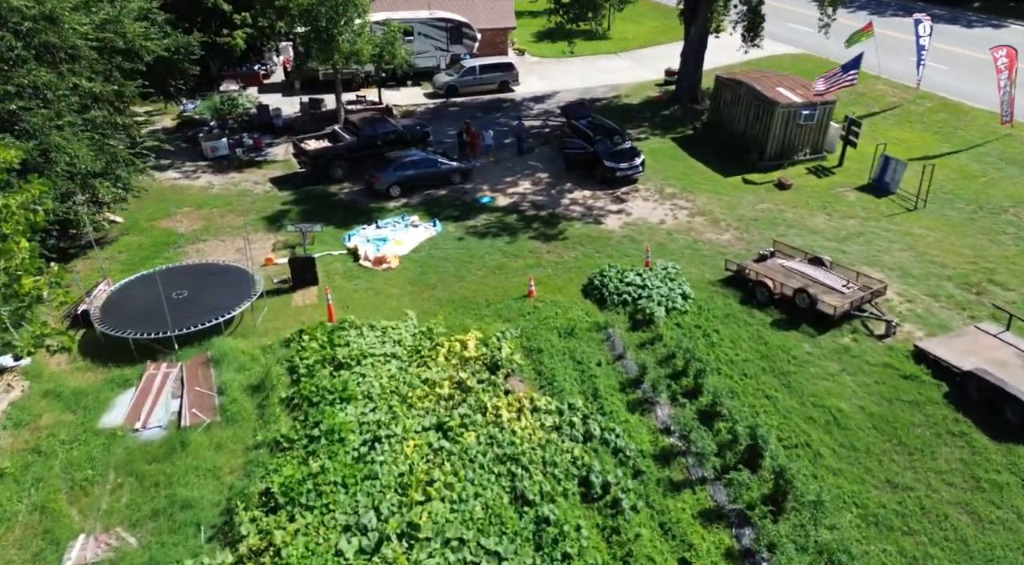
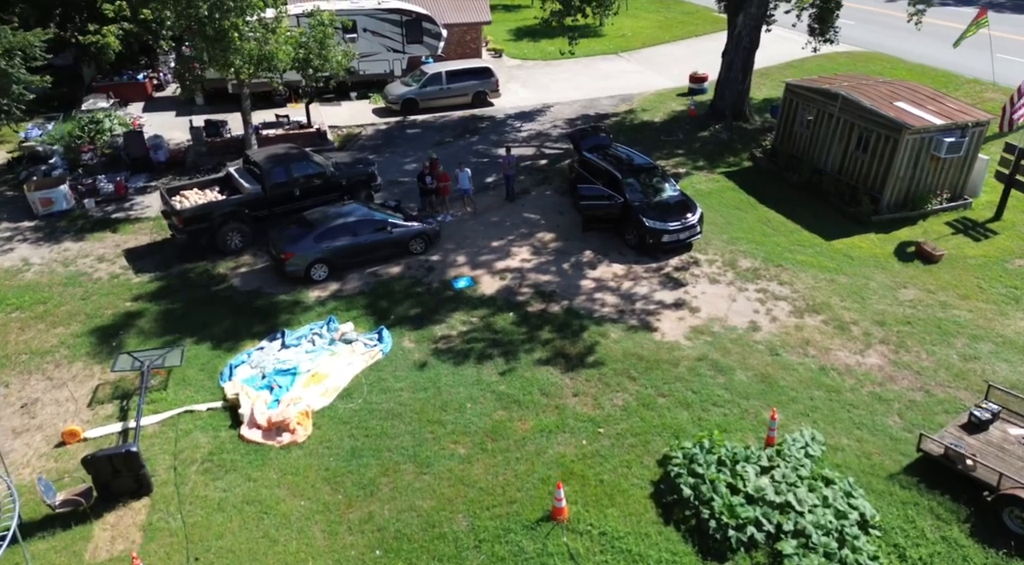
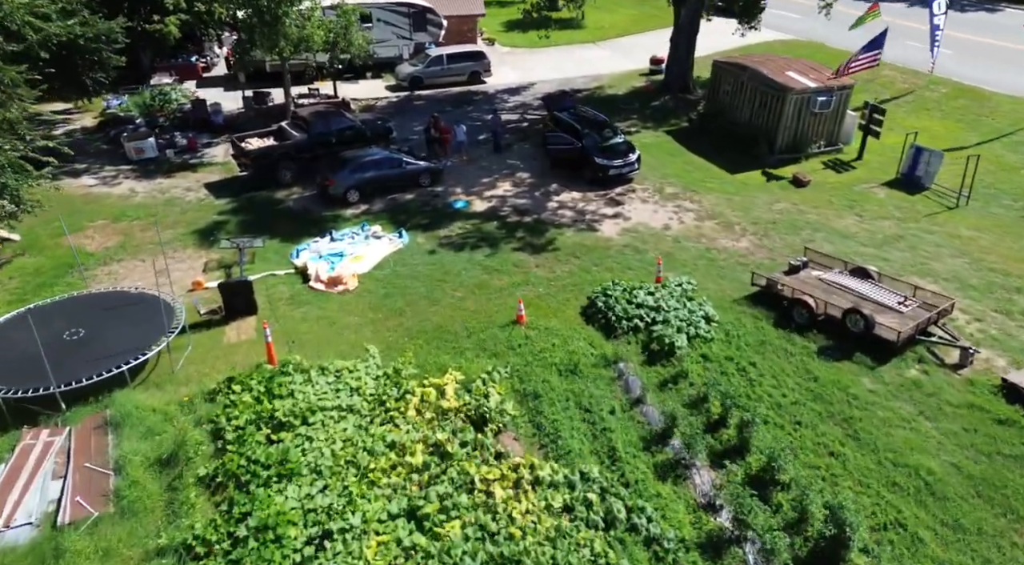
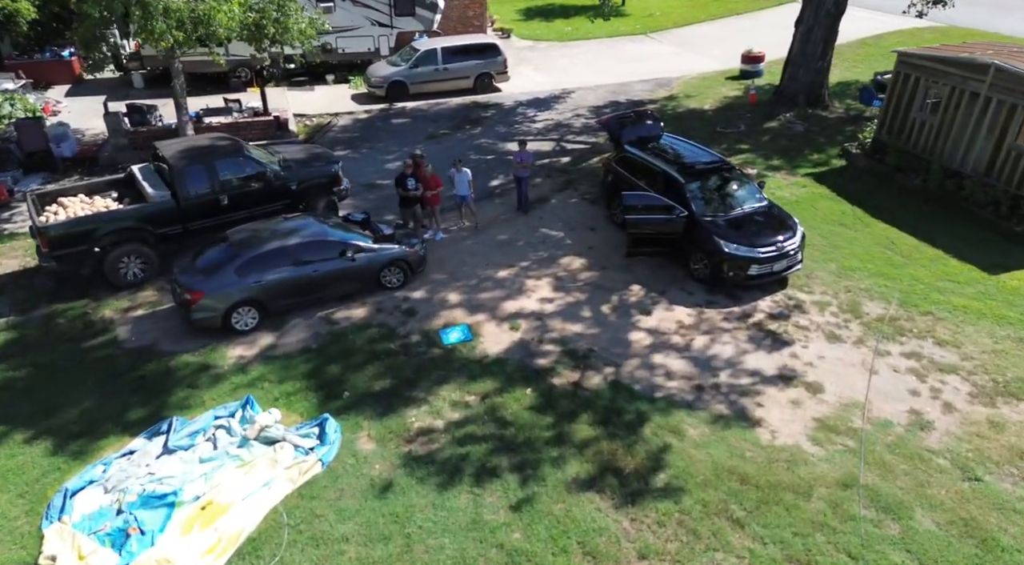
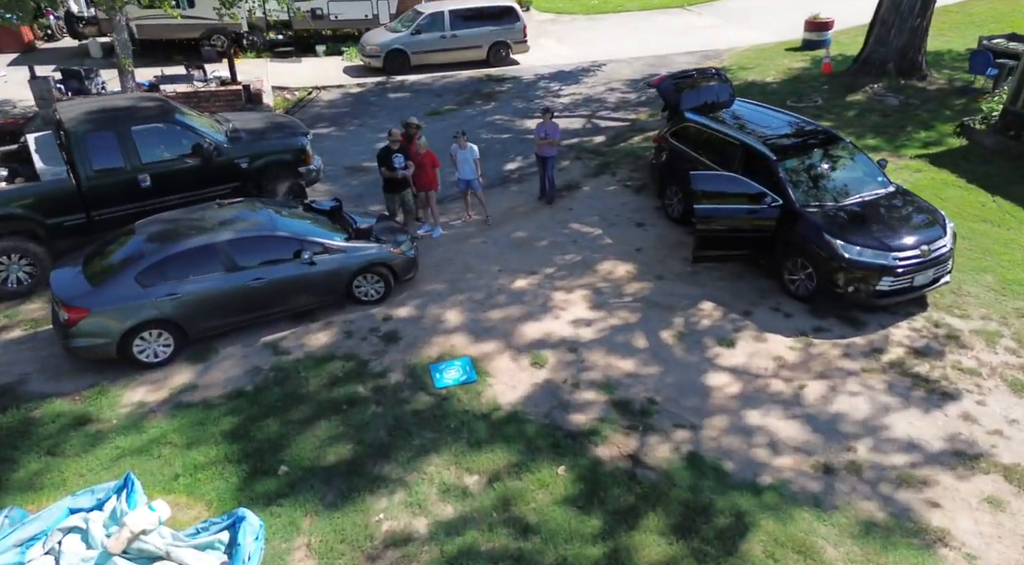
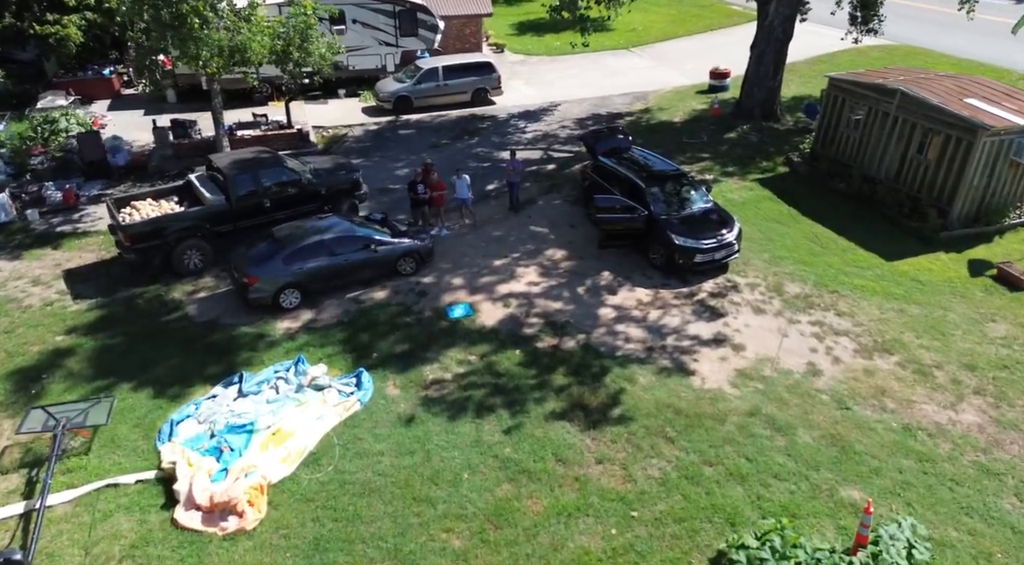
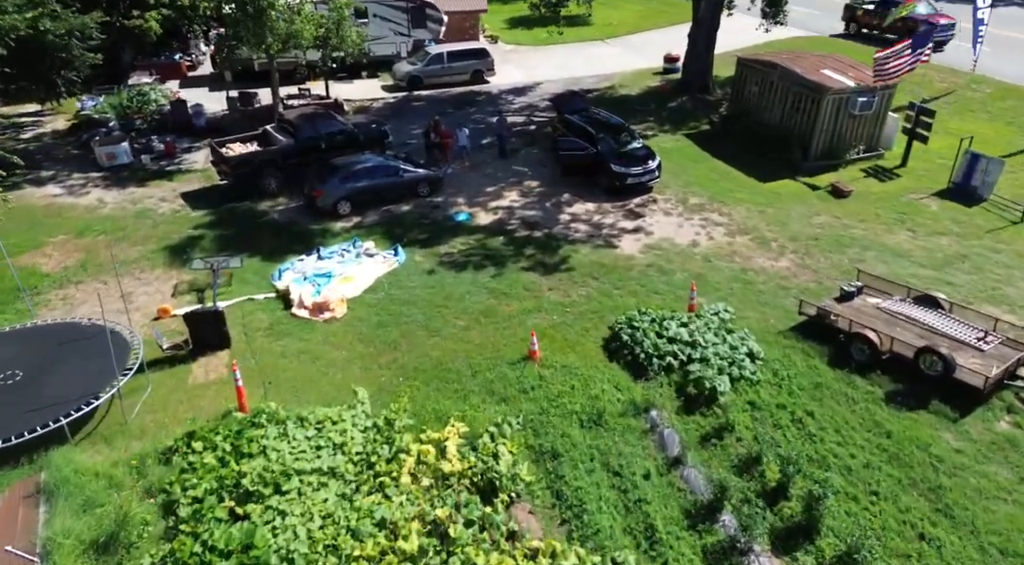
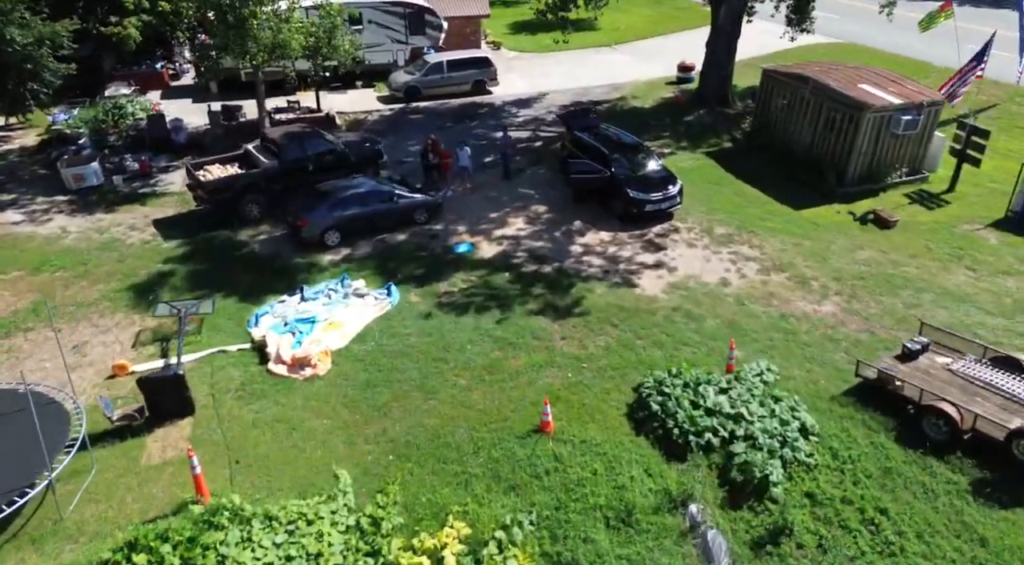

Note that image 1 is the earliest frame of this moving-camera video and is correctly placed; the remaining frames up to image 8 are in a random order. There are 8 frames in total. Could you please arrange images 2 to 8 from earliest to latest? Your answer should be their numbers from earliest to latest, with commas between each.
3, 7, 8, 2, 6, 4, 5
